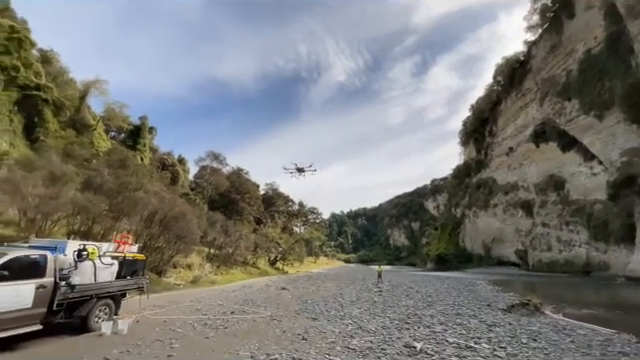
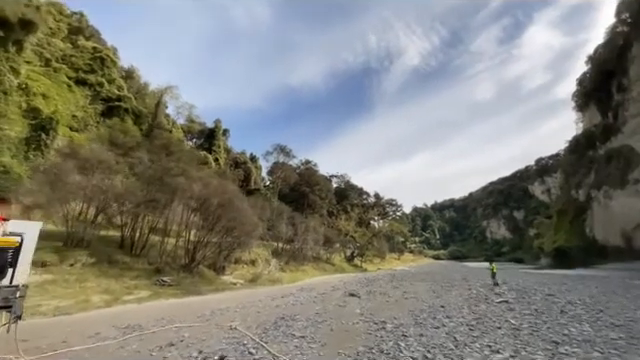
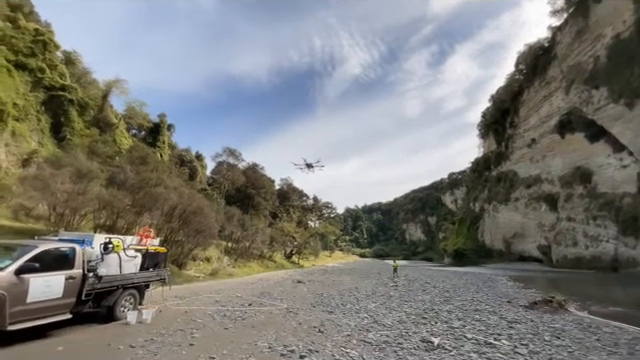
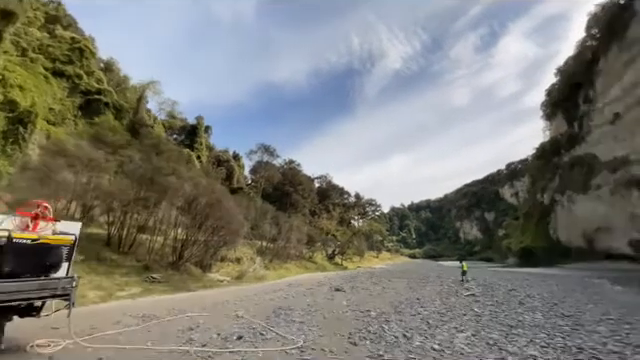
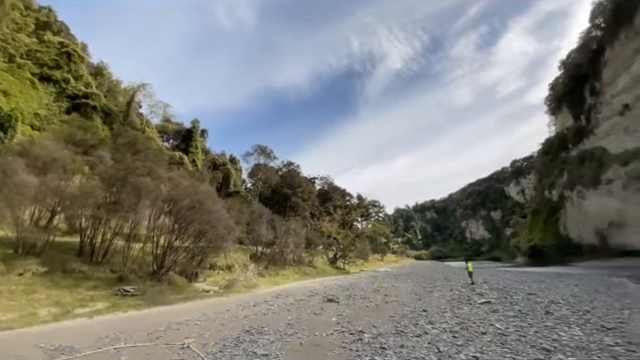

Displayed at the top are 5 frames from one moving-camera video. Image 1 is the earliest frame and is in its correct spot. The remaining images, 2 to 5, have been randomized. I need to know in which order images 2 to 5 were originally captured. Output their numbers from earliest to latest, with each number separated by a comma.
3, 4, 2, 5
